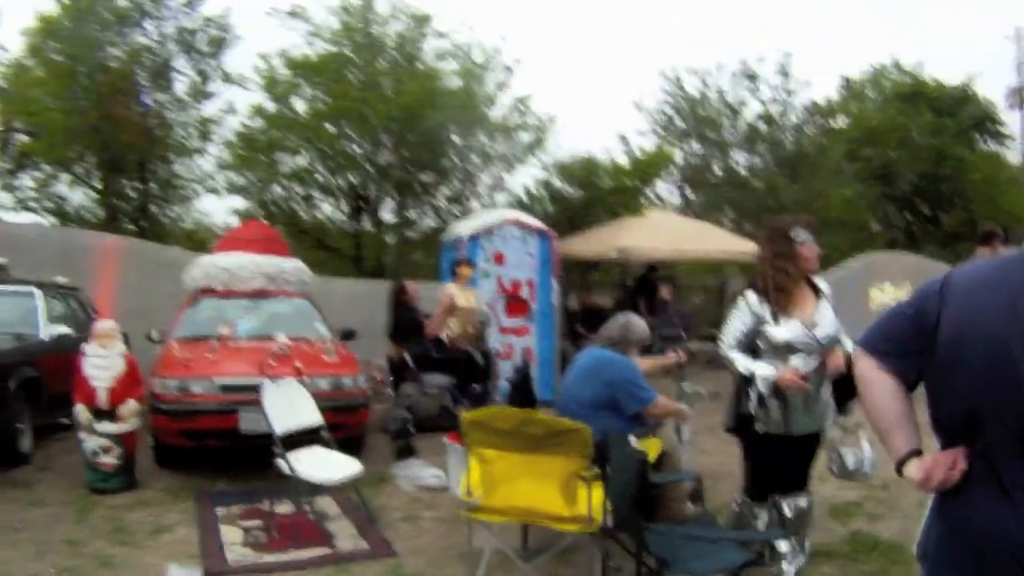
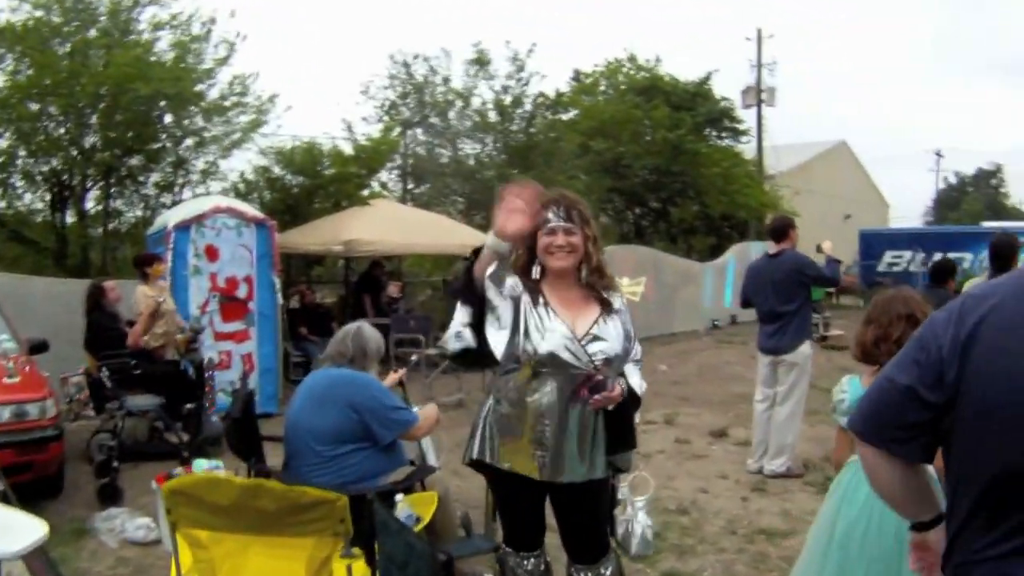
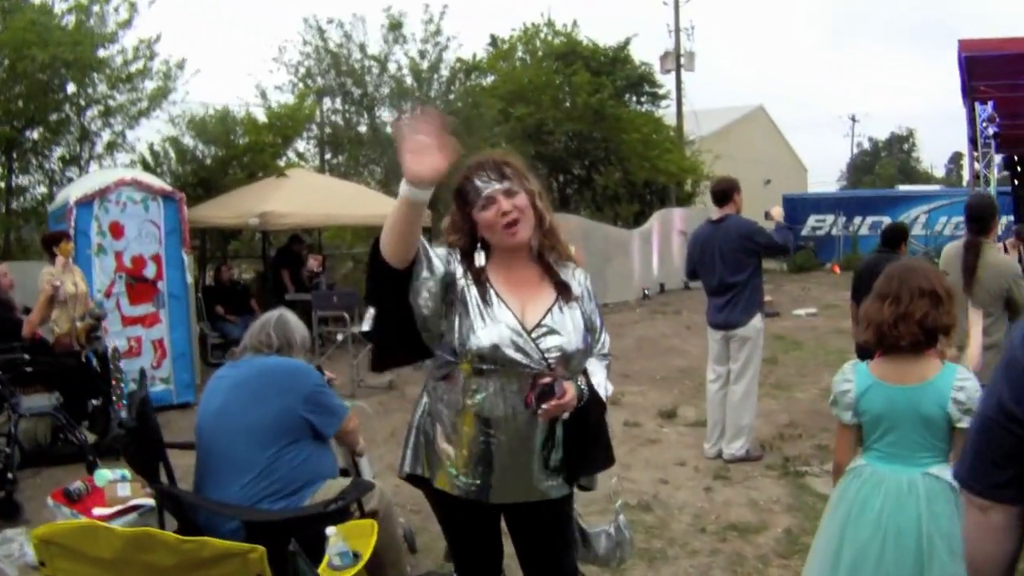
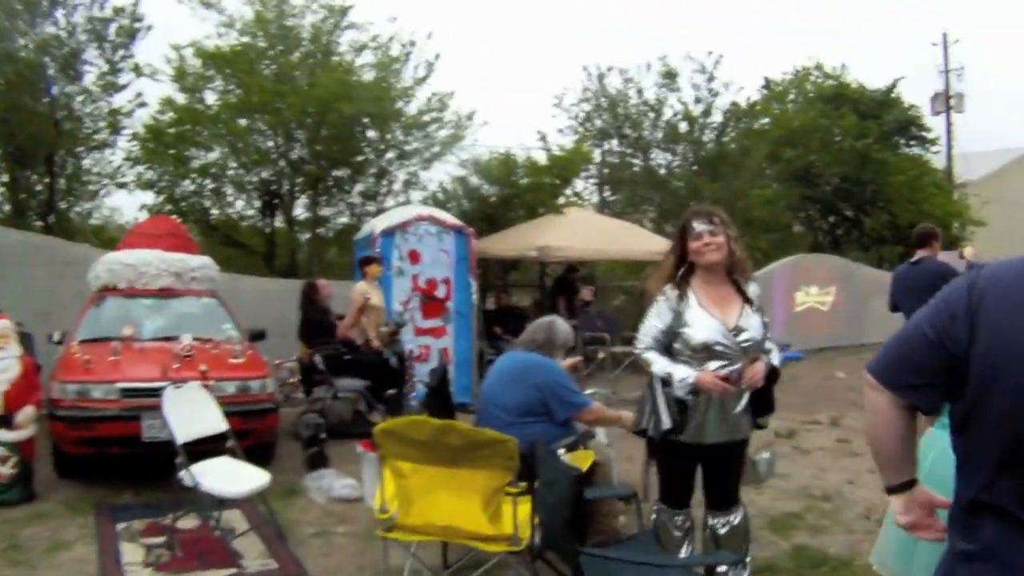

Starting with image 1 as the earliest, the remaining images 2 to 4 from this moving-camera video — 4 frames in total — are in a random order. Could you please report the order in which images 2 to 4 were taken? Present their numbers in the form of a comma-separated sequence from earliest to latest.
4, 2, 3
